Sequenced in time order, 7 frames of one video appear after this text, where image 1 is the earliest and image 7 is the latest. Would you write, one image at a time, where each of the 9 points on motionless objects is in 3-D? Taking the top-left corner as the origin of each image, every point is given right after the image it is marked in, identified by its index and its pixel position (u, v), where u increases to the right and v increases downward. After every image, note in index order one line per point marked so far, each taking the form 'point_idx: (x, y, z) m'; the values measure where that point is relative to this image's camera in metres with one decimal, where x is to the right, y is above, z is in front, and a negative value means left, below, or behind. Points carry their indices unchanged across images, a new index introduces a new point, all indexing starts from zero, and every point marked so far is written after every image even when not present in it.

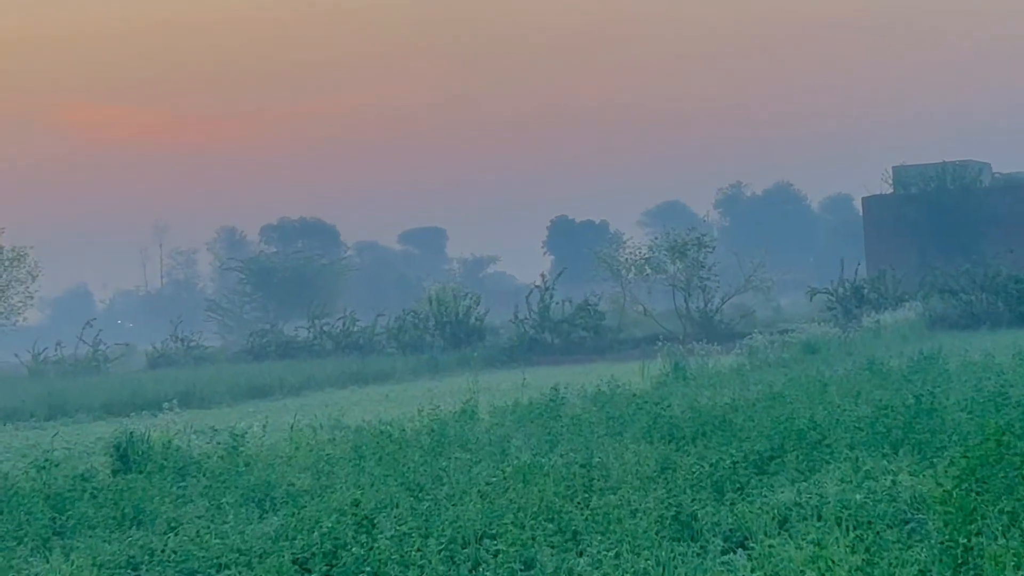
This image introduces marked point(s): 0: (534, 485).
0: (+0.2, -1.7, +15.4) m
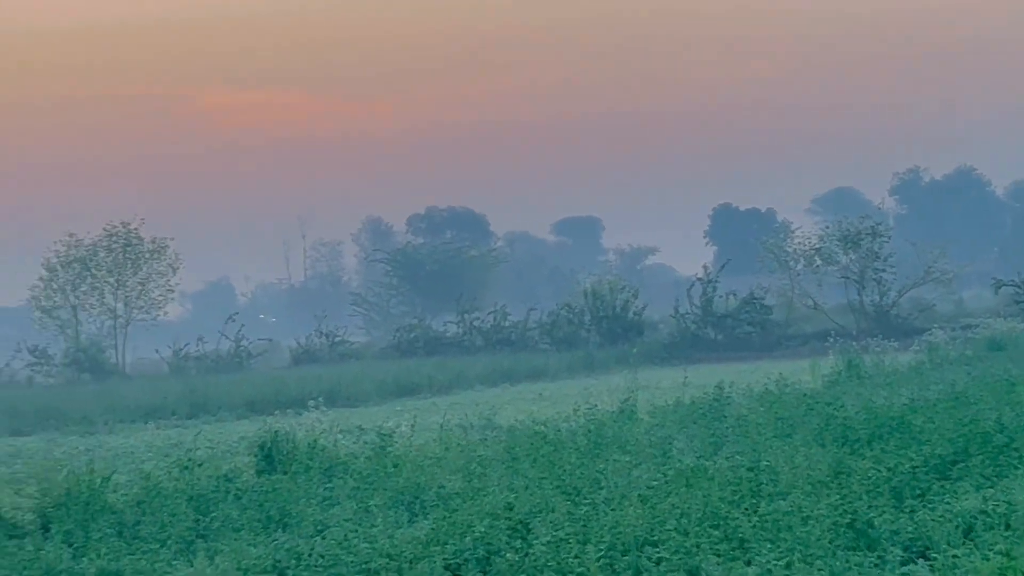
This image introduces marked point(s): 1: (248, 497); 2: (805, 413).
0: (+1.6, -1.7, +14.5) m
1: (-2.3, -1.8, +15.2) m
2: (+2.7, -1.2, +16.2) m
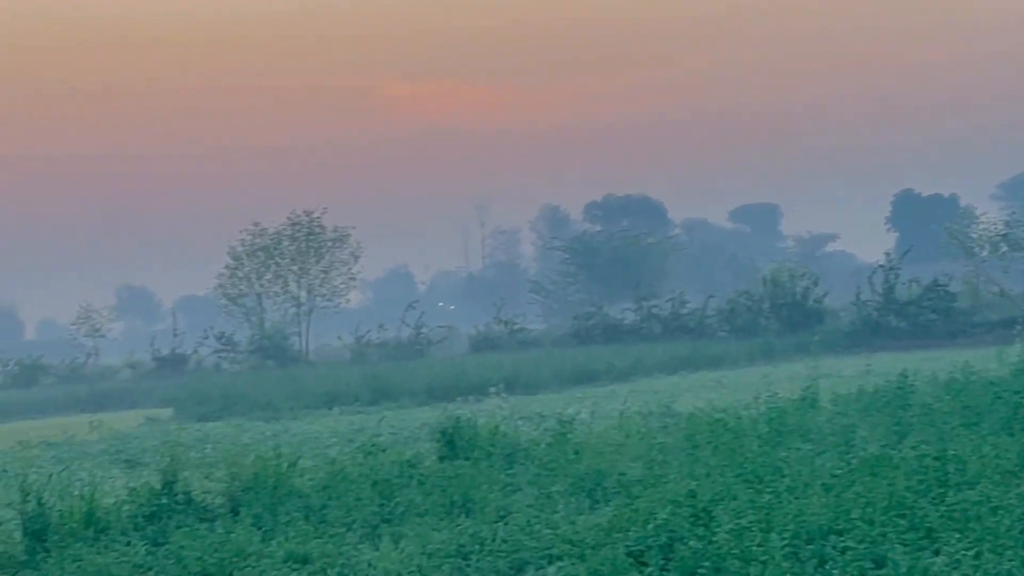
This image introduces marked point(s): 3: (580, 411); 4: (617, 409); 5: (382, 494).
0: (+3.1, -1.6, +14.4) m
1: (-0.7, -1.7, +15.3) m
2: (+4.4, -1.0, +15.9) m
3: (+0.7, -1.2, +16.8) m
4: (+1.0, -1.2, +16.8) m
5: (-1.1, -1.8, +15.2) m
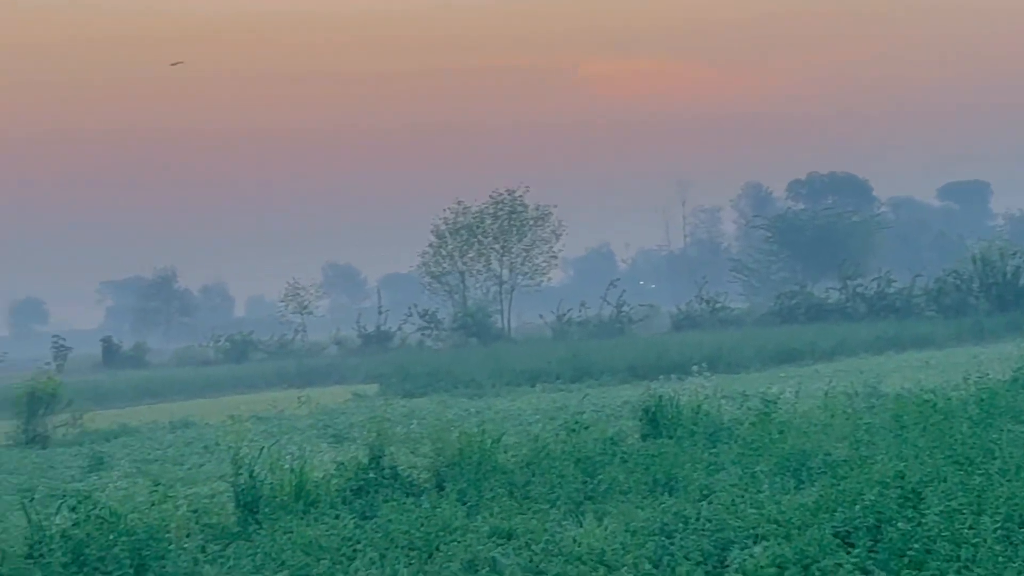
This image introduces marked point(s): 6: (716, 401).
0: (+4.8, -1.4, +14.0) m
1: (+1.1, -1.5, +15.3) m
2: (+6.2, -0.9, +15.4) m
3: (+2.6, -1.0, +16.7) m
4: (+2.9, -1.0, +16.6) m
5: (+0.6, -1.6, +15.2) m
6: (+1.9, -1.1, +16.6) m
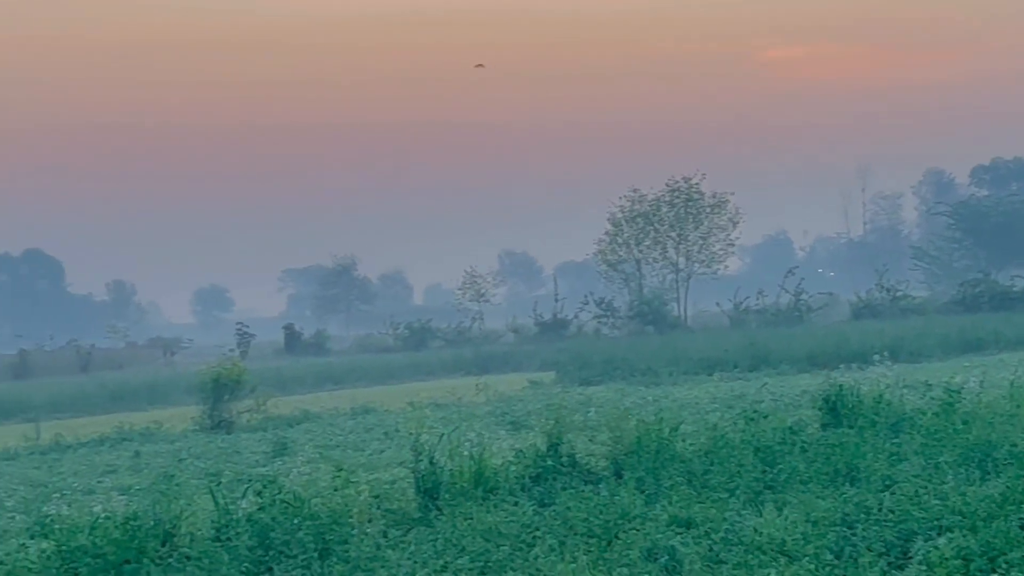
0: (+6.2, -1.3, +13.6) m
1: (+2.6, -1.4, +15.2) m
2: (+7.7, -0.8, +14.9) m
3: (+4.3, -0.9, +16.4) m
4: (+4.6, -0.8, +16.3) m
5: (+2.2, -1.5, +15.1) m
6: (+3.6, -1.0, +16.4) m
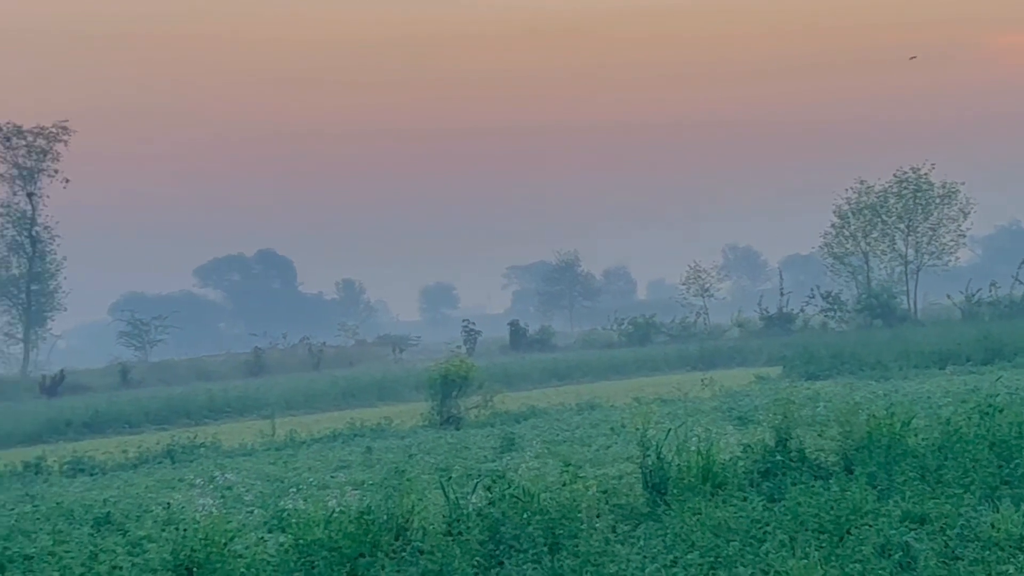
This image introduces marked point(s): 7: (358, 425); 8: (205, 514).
0: (+7.9, -1.2, +12.8) m
1: (+4.6, -1.3, +14.8) m
2: (+9.6, -0.6, +13.9) m
3: (+6.3, -0.8, +15.9) m
4: (+6.7, -0.7, +15.7) m
5: (+4.2, -1.4, +14.8) m
6: (+5.7, -0.9, +15.9) m
7: (-1.6, -1.4, +18.3) m
8: (-2.6, -1.9, +14.8) m
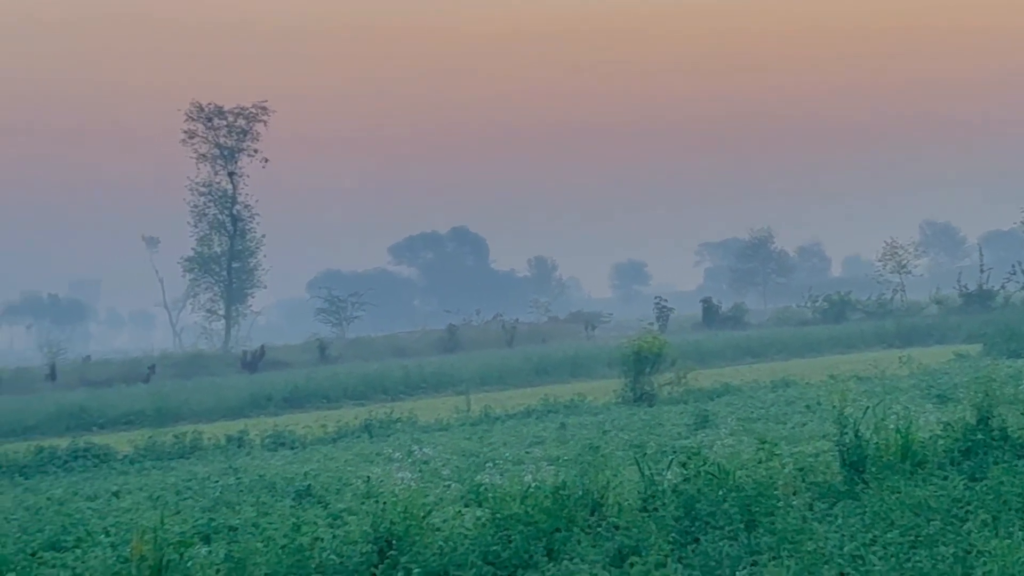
0: (+9.4, -1.0, +12.1) m
1: (+6.2, -1.1, +14.4) m
2: (+11.2, -0.4, +13.0) m
3: (+8.1, -0.6, +15.2) m
4: (+8.4, -0.5, +15.0) m
5: (+5.8, -1.2, +14.4) m
6: (+7.4, -0.7, +15.3) m
7: (+0.4, -1.2, +18.3) m
8: (-0.9, -1.7, +15.0) m
